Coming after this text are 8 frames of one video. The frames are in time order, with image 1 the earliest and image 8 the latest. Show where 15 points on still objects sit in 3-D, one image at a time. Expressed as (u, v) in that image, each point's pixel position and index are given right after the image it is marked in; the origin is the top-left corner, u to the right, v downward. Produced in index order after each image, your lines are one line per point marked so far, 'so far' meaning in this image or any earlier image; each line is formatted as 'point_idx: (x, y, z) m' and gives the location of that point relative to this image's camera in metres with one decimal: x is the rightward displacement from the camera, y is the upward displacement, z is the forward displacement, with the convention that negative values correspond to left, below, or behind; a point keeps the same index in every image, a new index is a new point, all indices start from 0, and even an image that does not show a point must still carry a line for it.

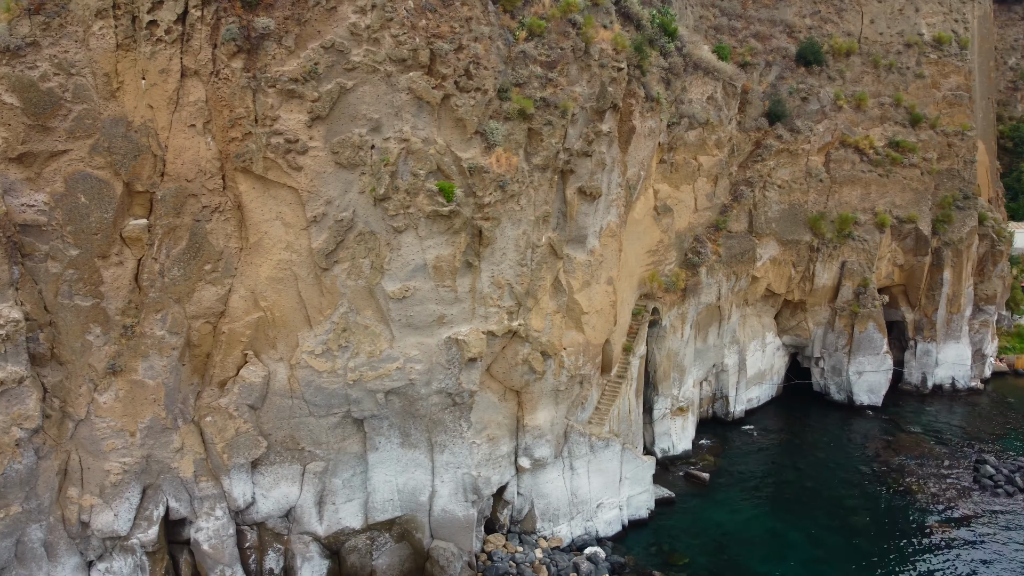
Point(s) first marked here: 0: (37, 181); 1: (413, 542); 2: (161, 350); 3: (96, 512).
0: (-8.0, +1.8, +13.6) m
1: (-2.1, -5.1, +16.3) m
2: (-6.2, -1.1, +14.3) m
3: (-7.3, -3.9, +14.3) m
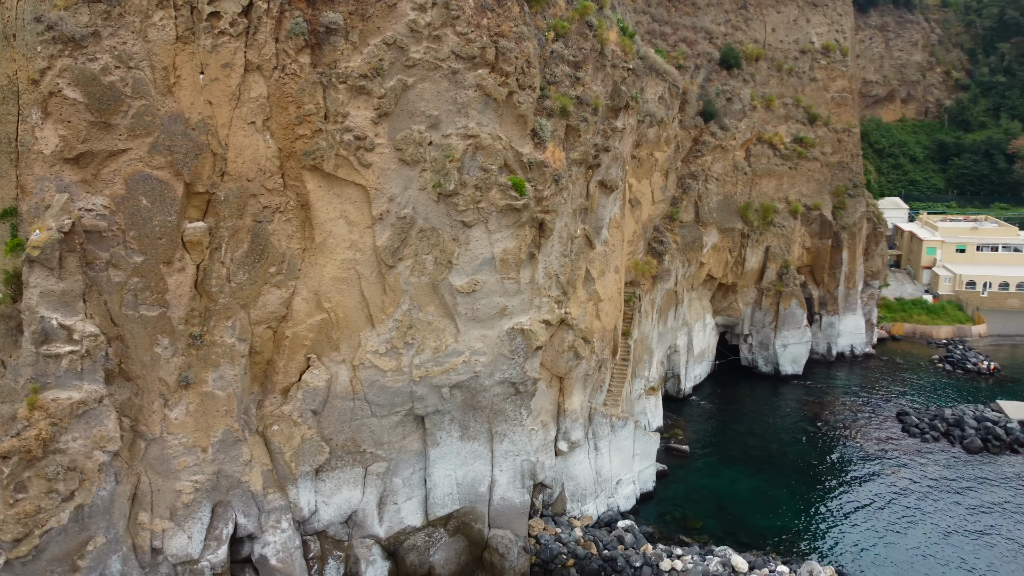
0: (-6.5, +1.6, +12.5) m
1: (-1.0, -5.0, +16.5) m
2: (-4.7, -1.2, +13.7) m
3: (-5.6, -4.1, +13.3) m
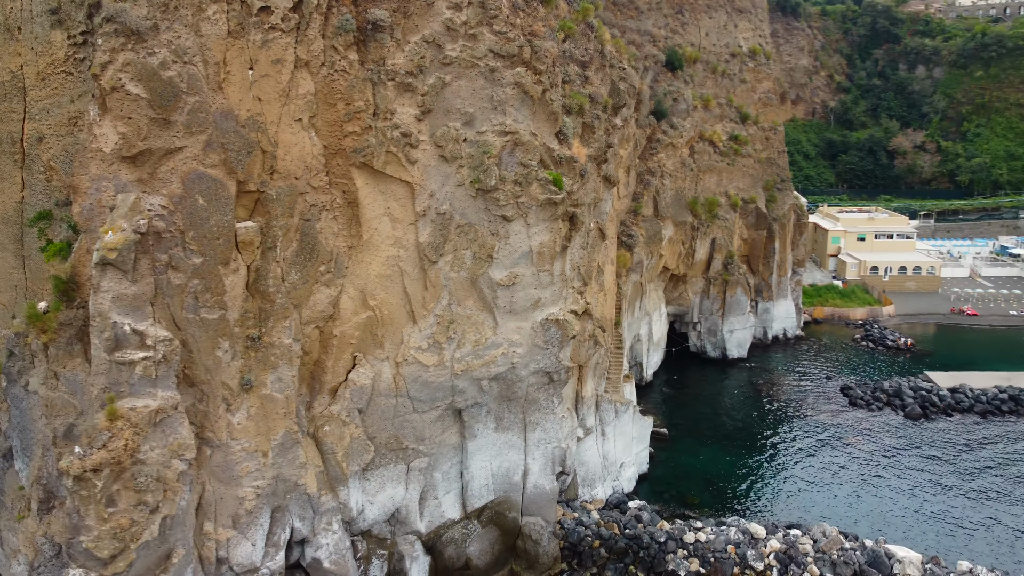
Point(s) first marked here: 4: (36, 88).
0: (-5.4, +1.6, +12.1) m
1: (-0.3, -4.8, +16.8) m
2: (-3.7, -1.2, +13.4) m
3: (-4.4, -4.1, +12.9) m
4: (-8.3, +3.5, +14.1) m
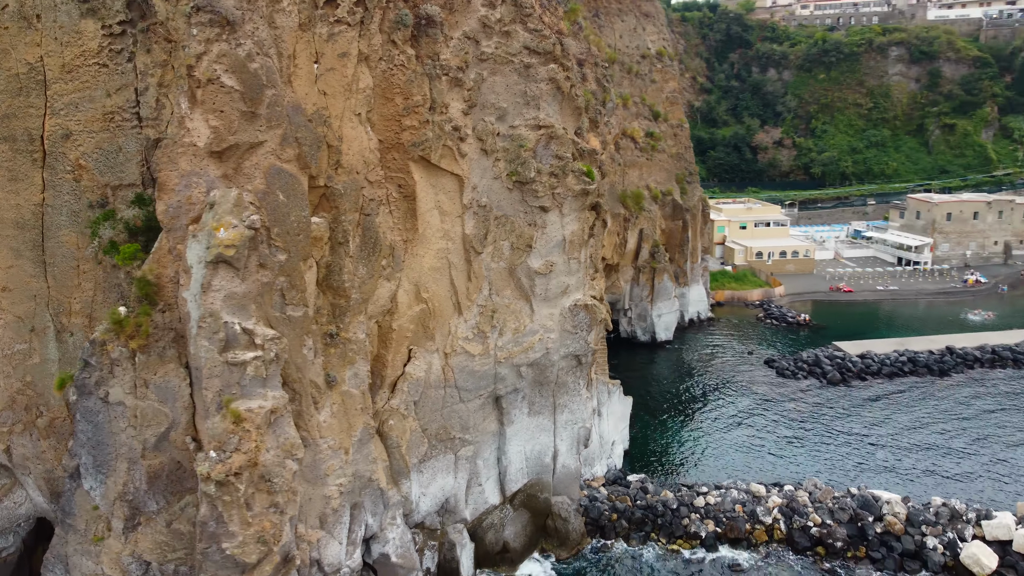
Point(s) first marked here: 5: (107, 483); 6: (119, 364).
0: (-4.0, +1.6, +11.7) m
1: (+0.4, -4.6, +17.3) m
2: (-2.5, -1.1, +13.4) m
3: (-3.0, -4.0, +12.8) m
4: (-7.3, +3.3, +13.1) m
5: (-5.8, -2.8, +11.6) m
6: (-5.5, -1.1, +11.3) m
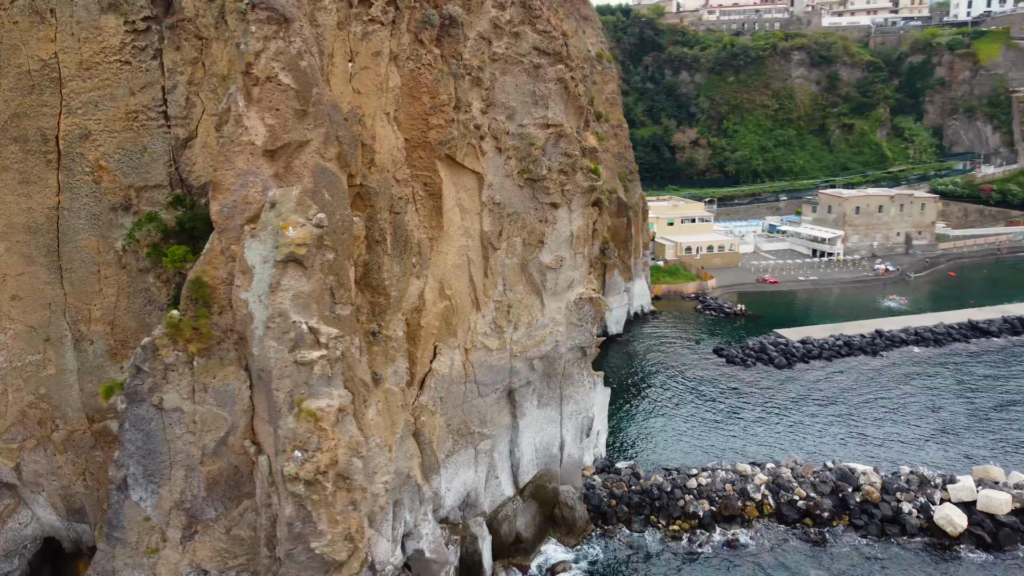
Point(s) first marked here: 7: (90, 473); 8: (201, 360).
0: (-3.2, +1.6, +11.6) m
1: (+0.6, -4.5, +17.7) m
2: (-1.8, -1.1, +13.4) m
3: (-2.2, -4.0, +12.8) m
4: (-6.7, +3.2, +12.6) m
5: (-4.9, -2.8, +11.3) m
6: (-4.6, -1.1, +11.0) m
7: (-6.9, -3.0, +13.4) m
8: (-4.2, -1.0, +11.0) m
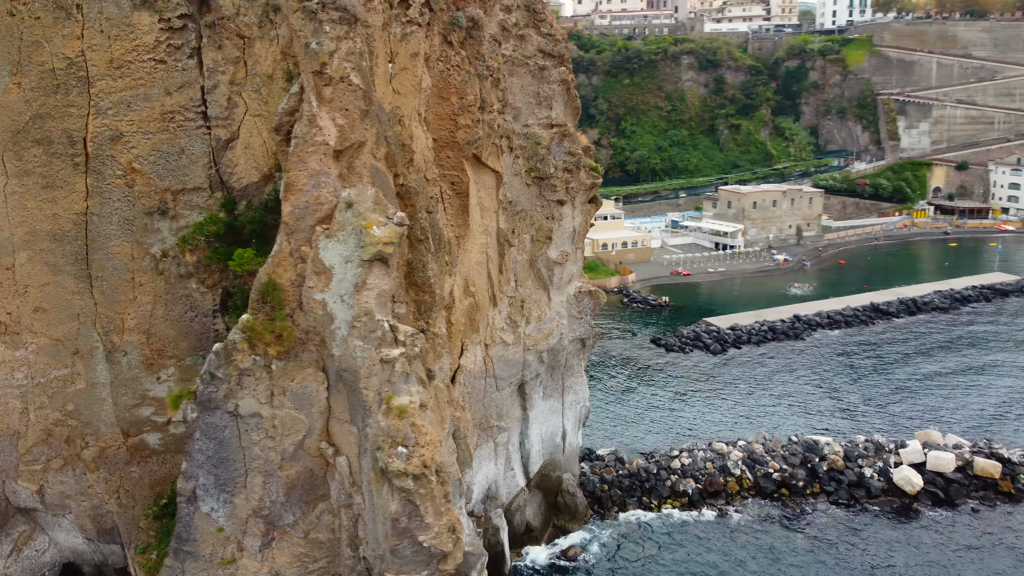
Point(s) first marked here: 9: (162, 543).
0: (-2.3, +1.6, +11.6) m
1: (+0.7, -4.4, +18.2) m
2: (-1.1, -1.0, +13.6) m
3: (-1.3, -4.0, +12.9) m
4: (-6.0, +3.1, +12.0) m
5: (-3.8, -2.9, +11.1) m
6: (-3.5, -1.1, +10.8) m
7: (-6.1, -3.2, +12.8) m
8: (-3.1, -1.0, +10.9) m
9: (-5.4, -3.9, +12.4) m
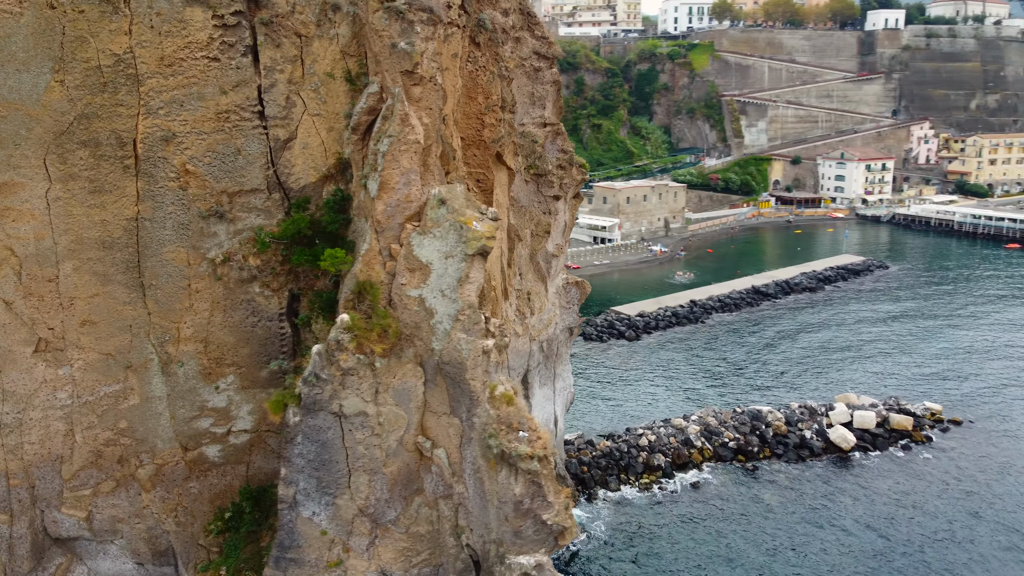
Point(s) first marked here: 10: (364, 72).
0: (-1.2, +1.6, +11.8) m
1: (+0.6, -4.3, +18.9) m
2: (-0.4, -0.9, +14.0) m
3: (-0.2, -3.9, +13.3) m
4: (-5.0, +3.0, +11.5) m
5: (-2.3, -2.9, +11.0) m
6: (-2.1, -1.1, +10.8) m
7: (-4.9, -3.3, +12.2) m
8: (-1.7, -1.0, +11.0) m
9: (-4.1, -4.0, +12.0) m
10: (-2.2, +3.2, +12.1) m
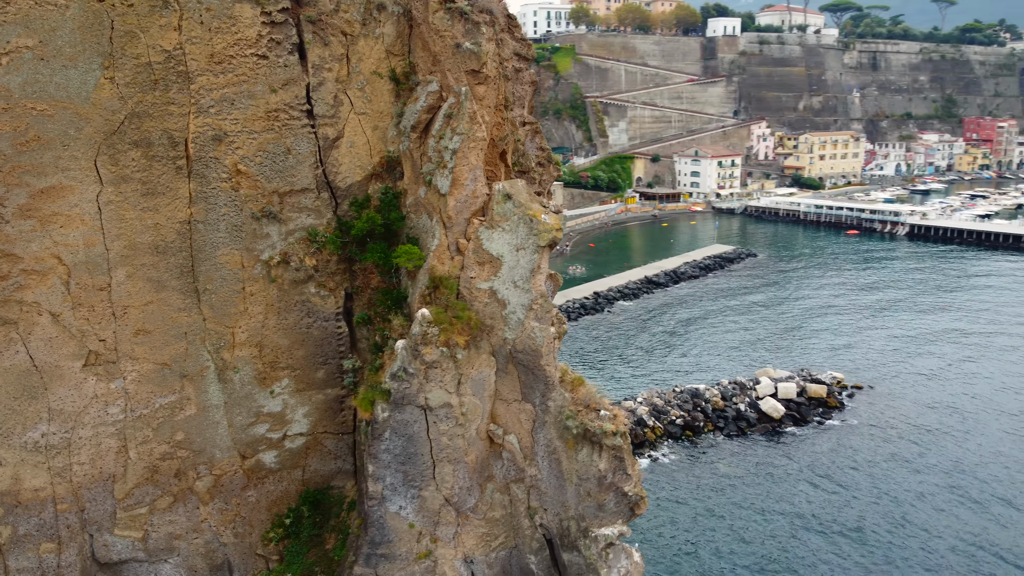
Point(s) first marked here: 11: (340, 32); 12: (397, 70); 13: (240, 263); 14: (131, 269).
0: (-0.4, +1.7, +12.2) m
1: (+0.2, -4.1, +19.5) m
2: (0.0, -0.8, +14.5) m
3: (+0.5, -3.7, +13.9) m
4: (-4.1, +2.9, +11.1) m
5: (-1.2, -2.8, +11.2) m
6: (-1.0, -1.0, +11.0) m
7: (-4.0, -3.3, +11.8) m
8: (-0.7, -0.9, +11.2) m
9: (-3.1, -4.0, +11.8) m
10: (-1.5, +3.3, +12.2) m
11: (-2.5, +3.8, +11.9) m
12: (-1.7, +3.3, +12.2) m
13: (-3.8, +0.4, +11.5) m
14: (-5.1, +0.3, +10.8) m
